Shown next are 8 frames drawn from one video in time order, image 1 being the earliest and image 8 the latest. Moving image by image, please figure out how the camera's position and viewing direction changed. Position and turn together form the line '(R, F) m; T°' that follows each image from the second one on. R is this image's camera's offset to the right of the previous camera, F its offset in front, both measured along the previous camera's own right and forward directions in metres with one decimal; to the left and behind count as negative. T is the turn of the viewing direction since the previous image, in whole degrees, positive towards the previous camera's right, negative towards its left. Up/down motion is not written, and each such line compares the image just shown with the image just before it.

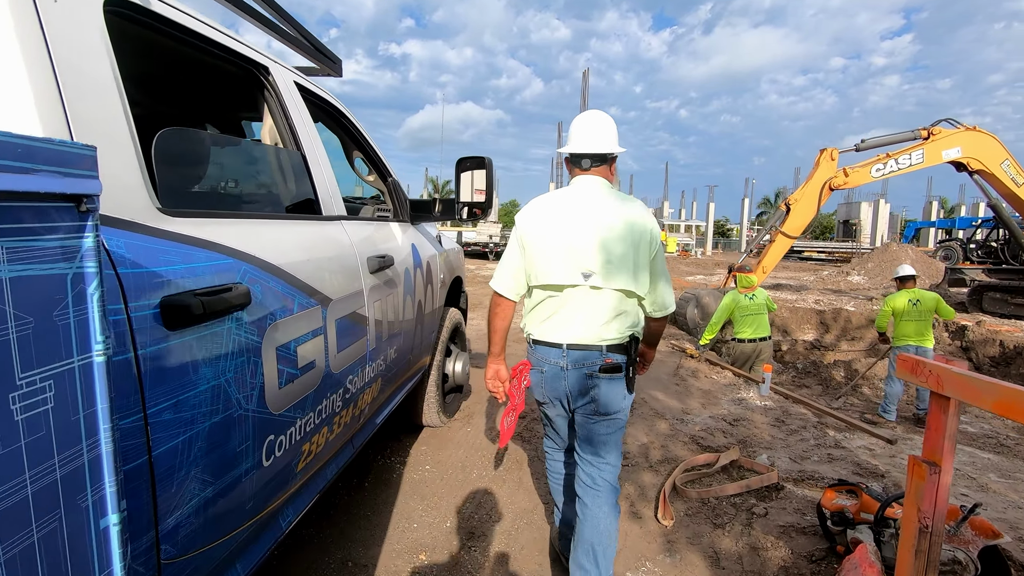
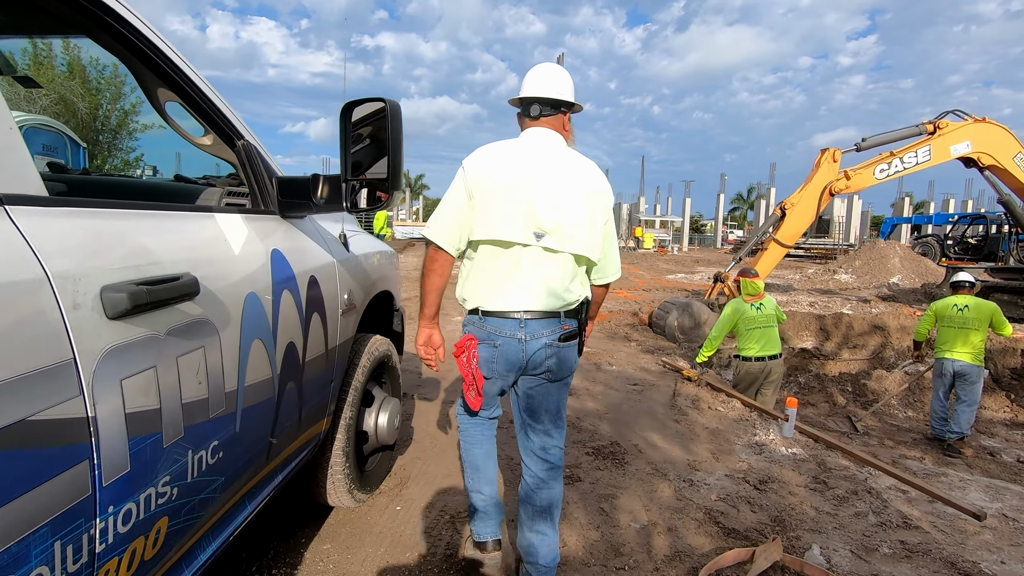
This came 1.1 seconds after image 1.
(+0.2, +1.2) m; +3°
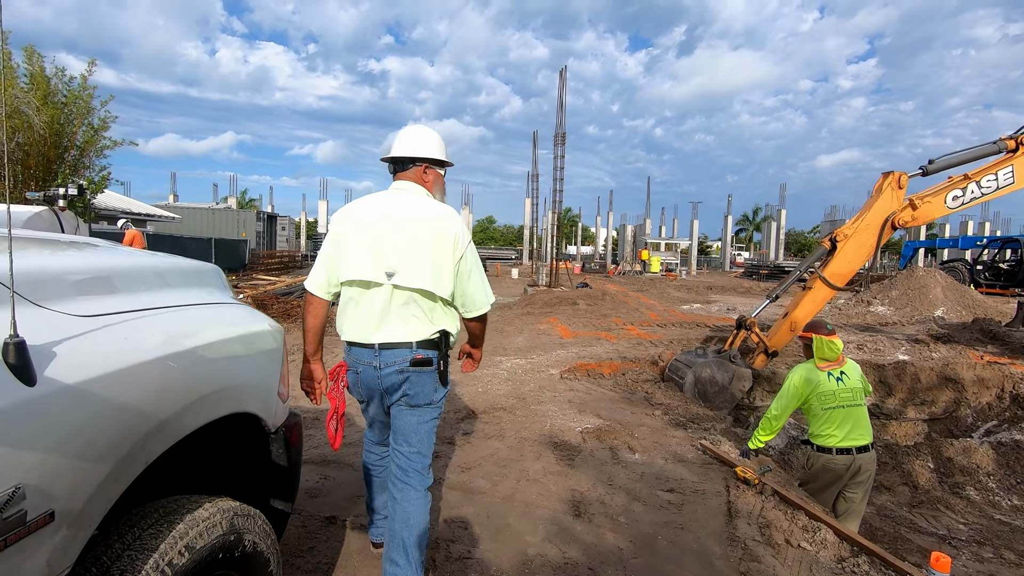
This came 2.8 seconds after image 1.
(+0.1, +1.5) m; 0°
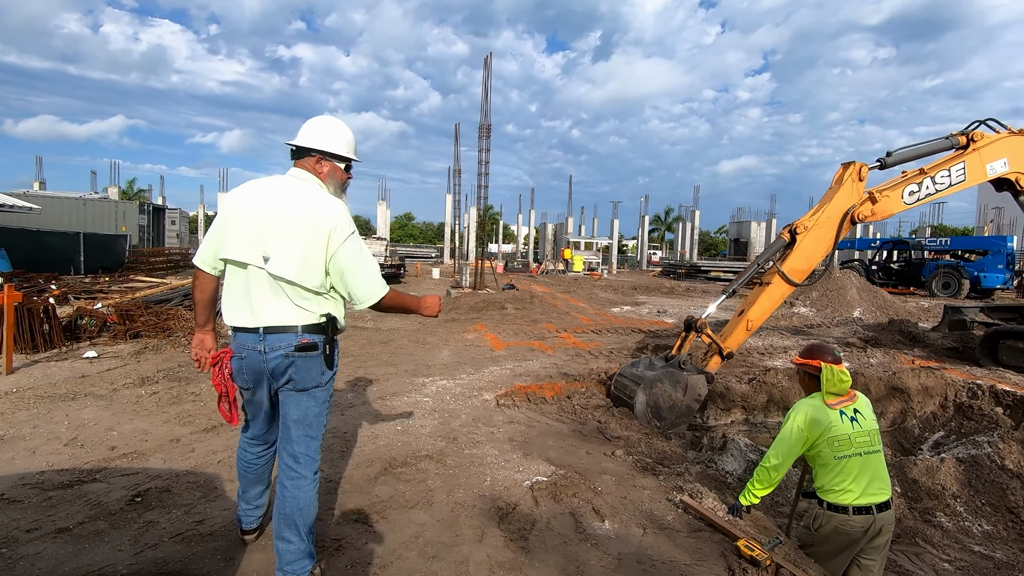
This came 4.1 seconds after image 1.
(-0.1, +1.1) m; +8°
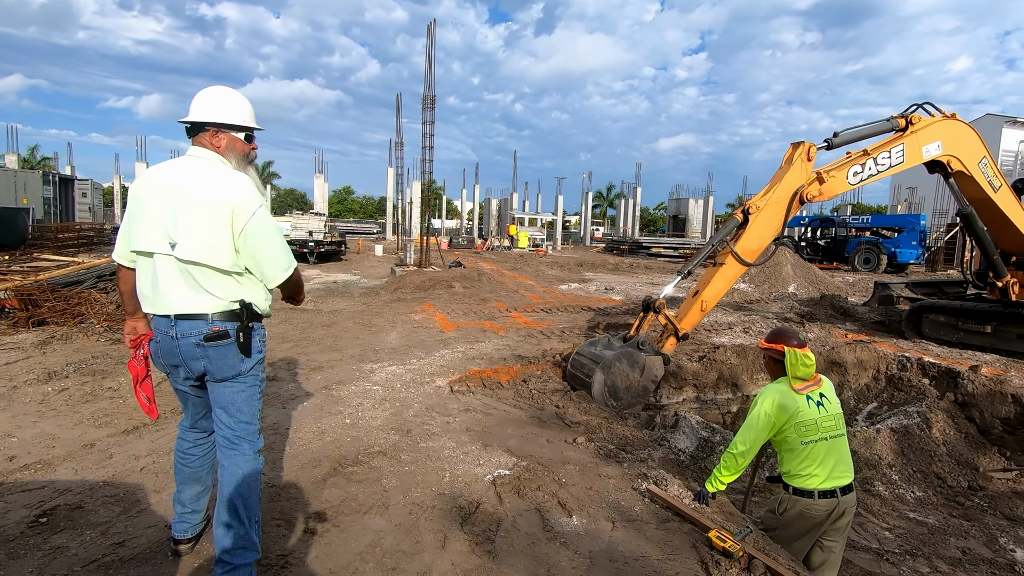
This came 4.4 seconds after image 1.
(-0.1, +0.3) m; +6°
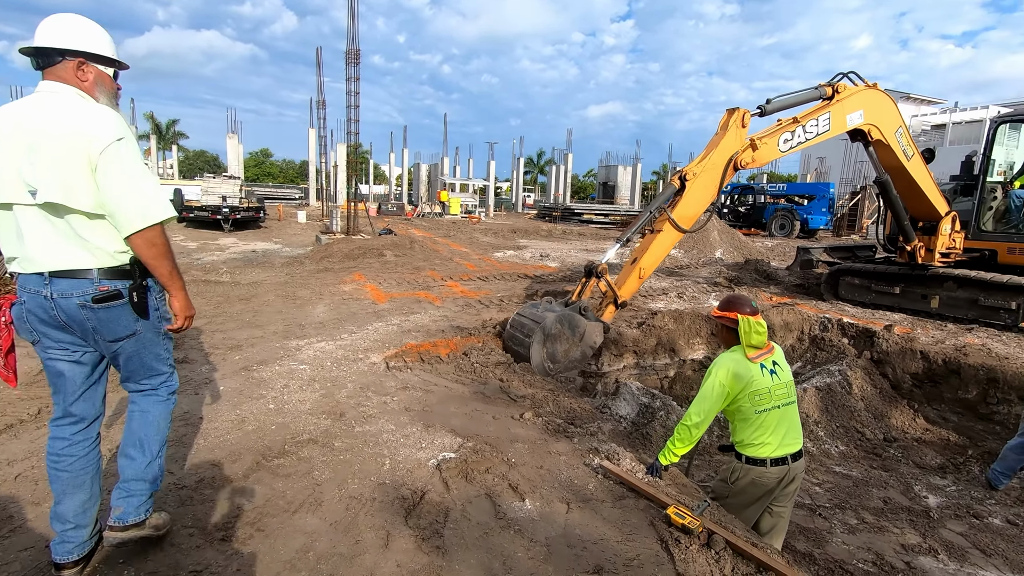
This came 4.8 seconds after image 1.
(-0.1, +0.3) m; +7°
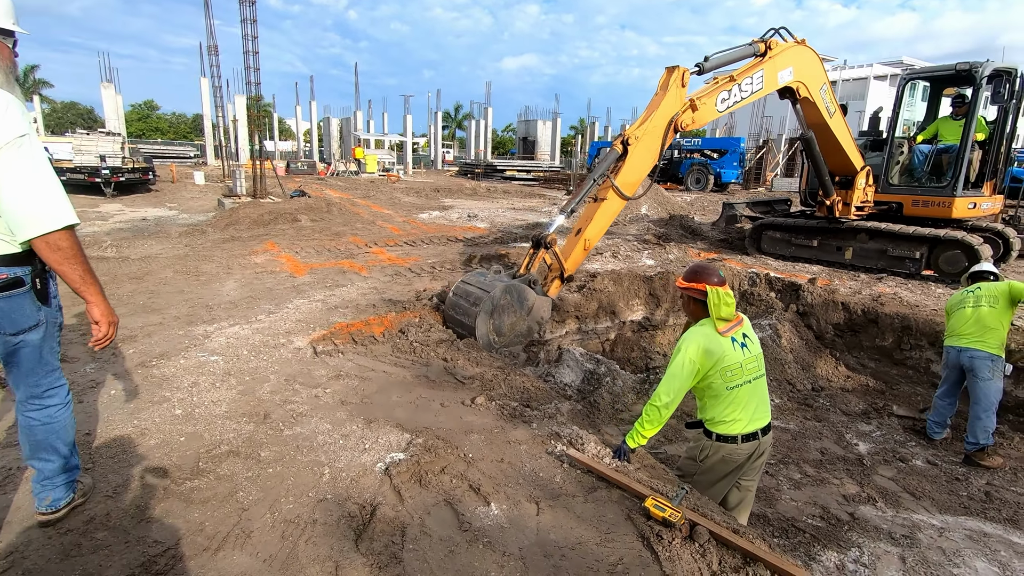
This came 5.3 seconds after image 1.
(-0.2, +0.4) m; +8°
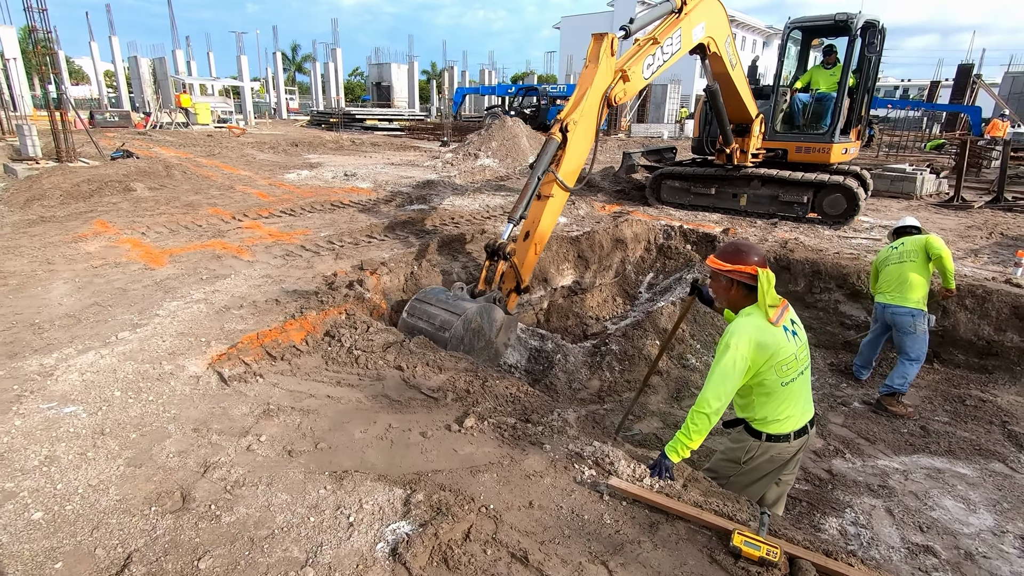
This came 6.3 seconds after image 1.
(-0.7, +0.8) m; +14°
